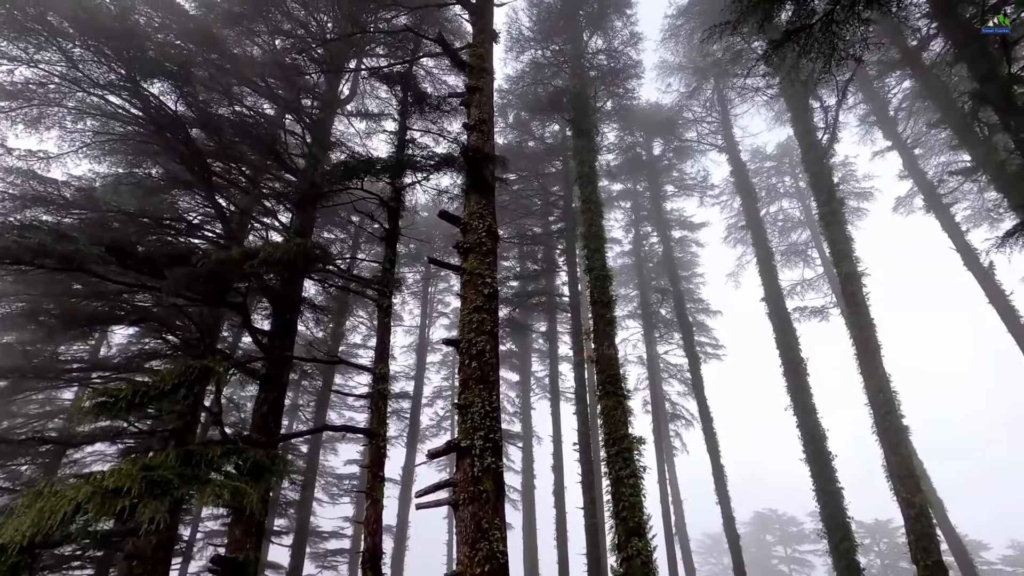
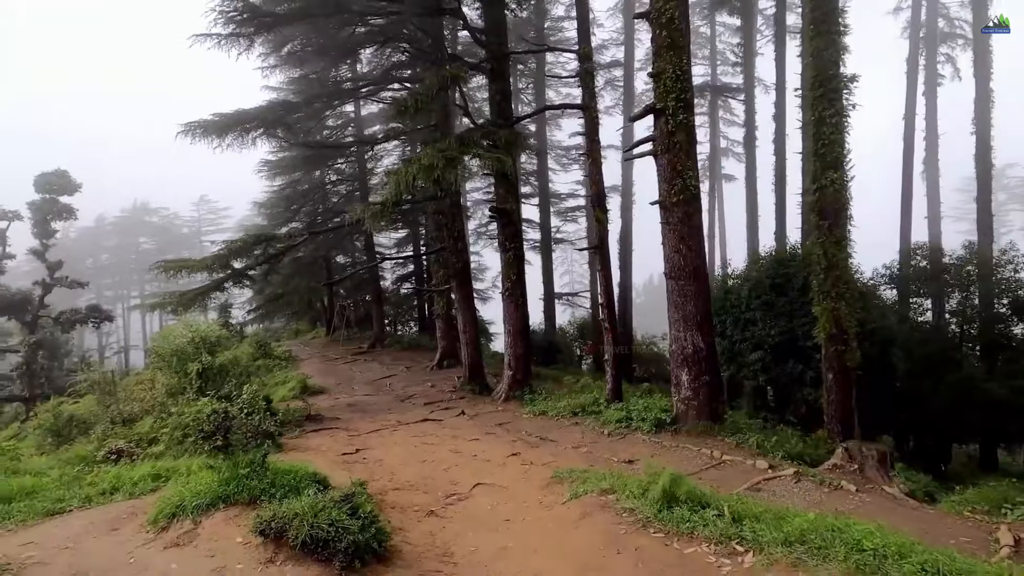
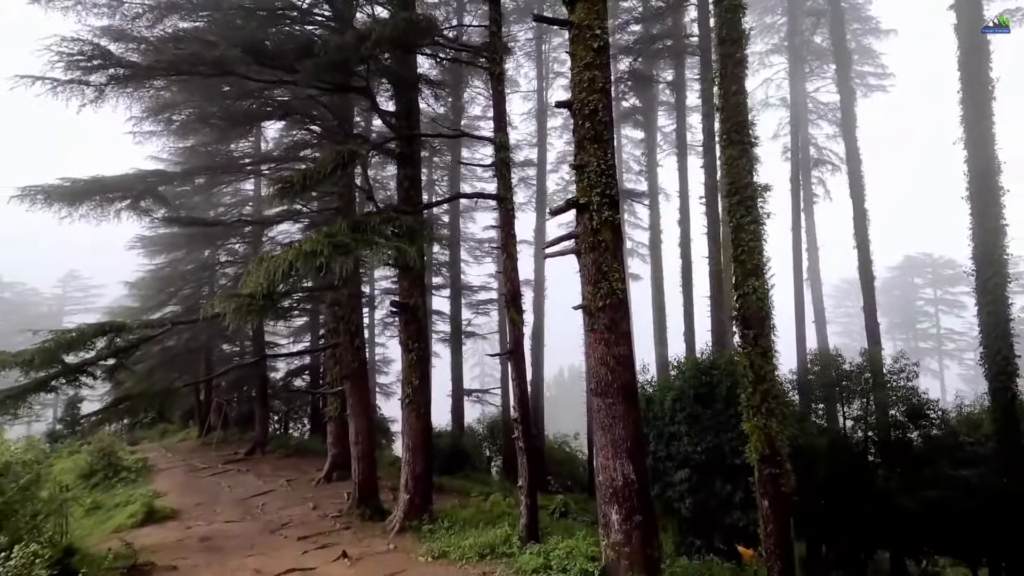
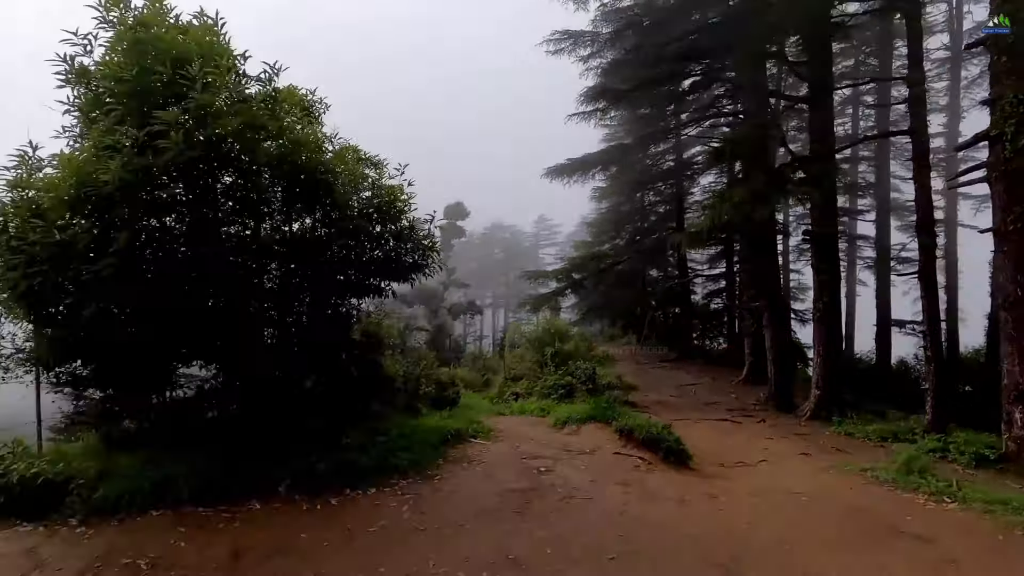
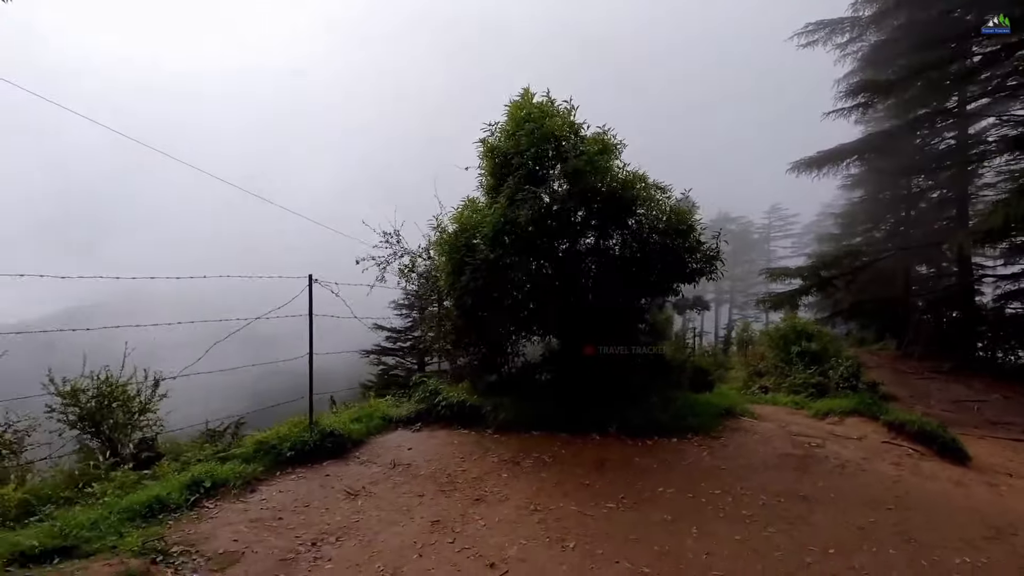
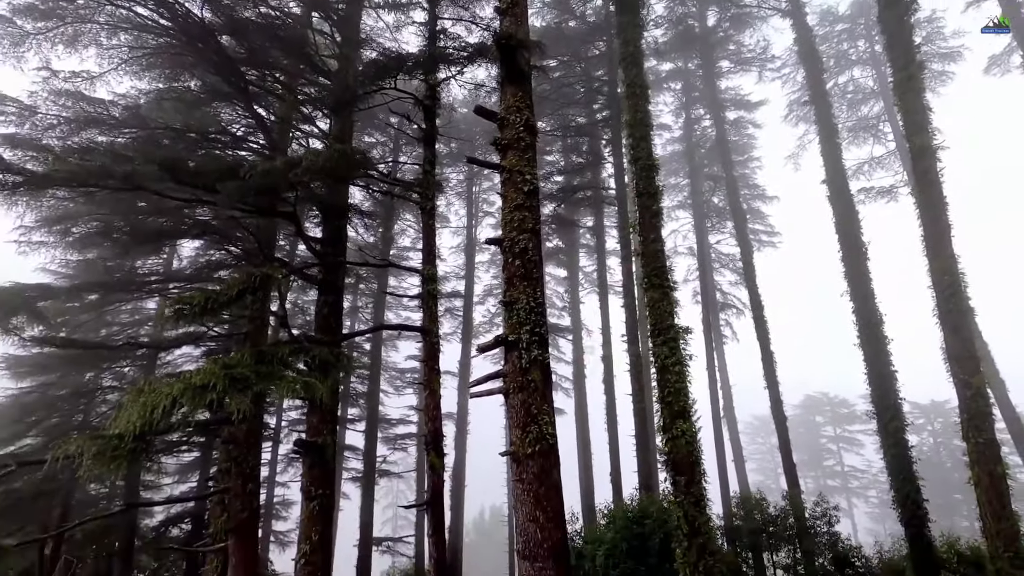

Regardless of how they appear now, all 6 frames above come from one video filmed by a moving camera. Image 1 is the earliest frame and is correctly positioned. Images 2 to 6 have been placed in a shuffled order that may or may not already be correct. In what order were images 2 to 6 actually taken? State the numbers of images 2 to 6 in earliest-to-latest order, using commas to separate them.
6, 3, 2, 4, 5
